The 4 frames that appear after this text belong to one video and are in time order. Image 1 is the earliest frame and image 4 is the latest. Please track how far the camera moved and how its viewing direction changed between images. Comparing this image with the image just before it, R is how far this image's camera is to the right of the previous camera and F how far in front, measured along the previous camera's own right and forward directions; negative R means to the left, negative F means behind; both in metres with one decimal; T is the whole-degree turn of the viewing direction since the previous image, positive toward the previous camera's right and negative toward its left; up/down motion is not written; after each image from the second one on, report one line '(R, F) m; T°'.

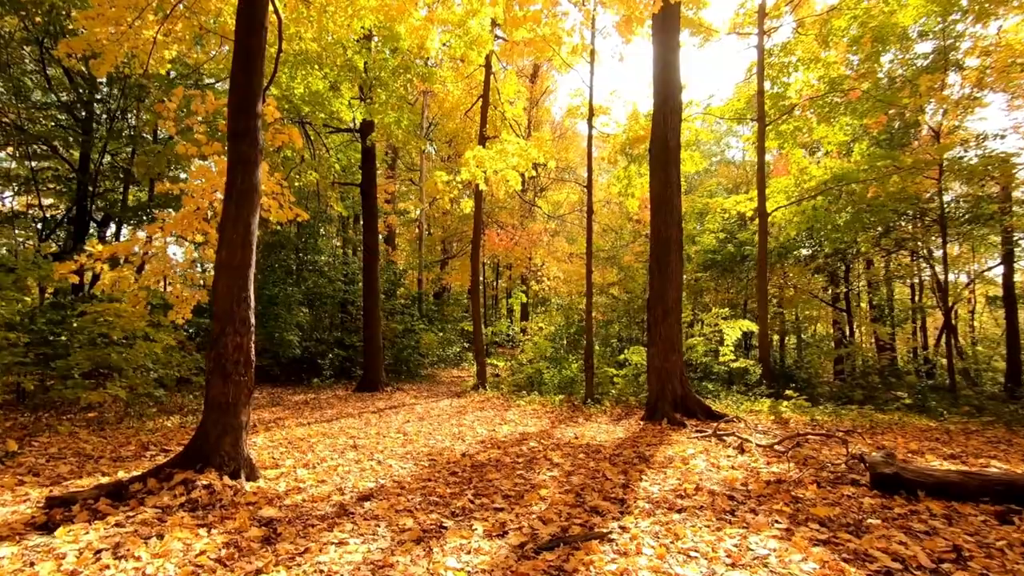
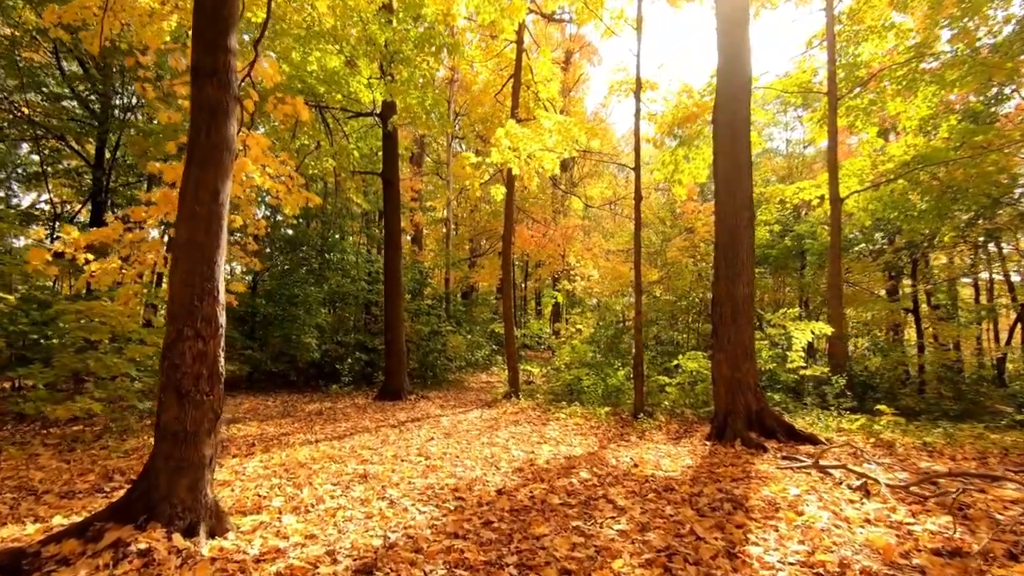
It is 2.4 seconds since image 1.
(-0.2, +1.2) m; -3°
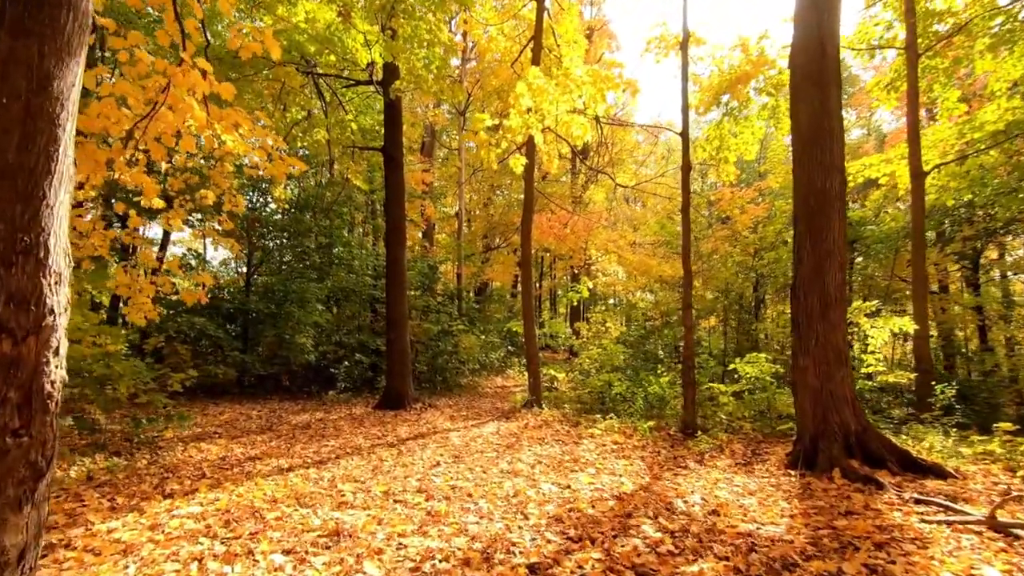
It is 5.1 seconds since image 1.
(-0.2, +1.4) m; -2°
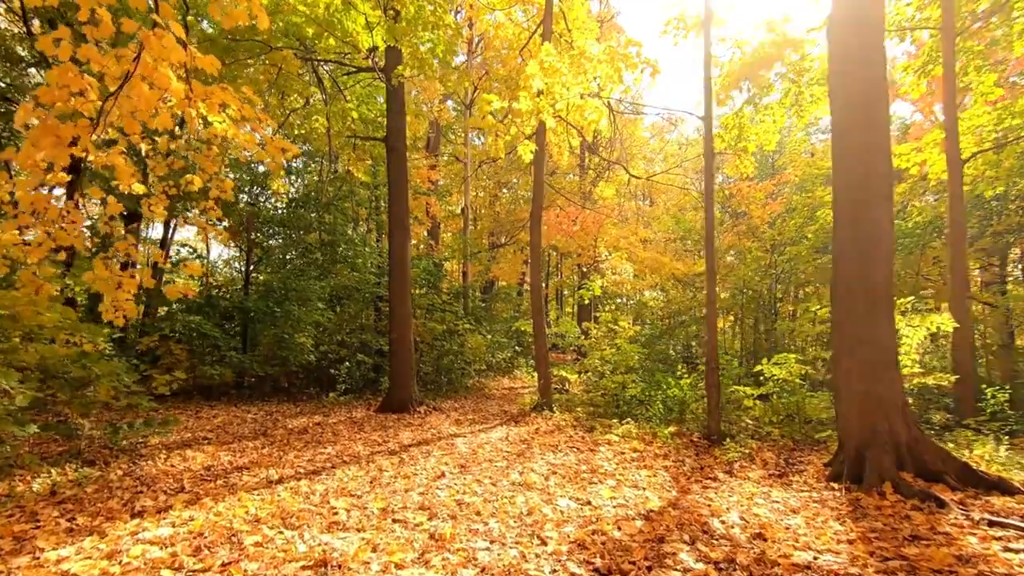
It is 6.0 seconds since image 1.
(-0.1, +0.5) m; -1°
